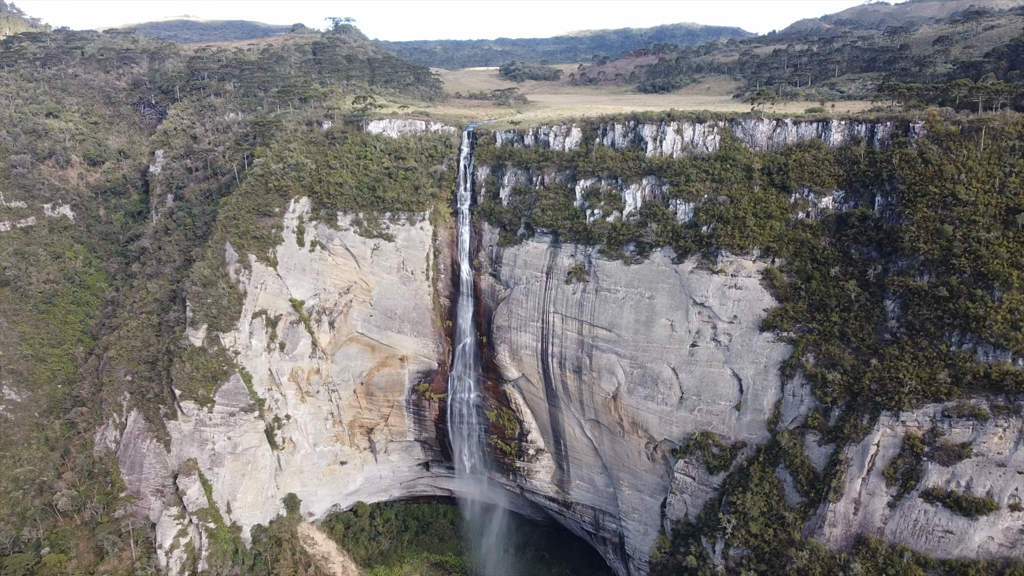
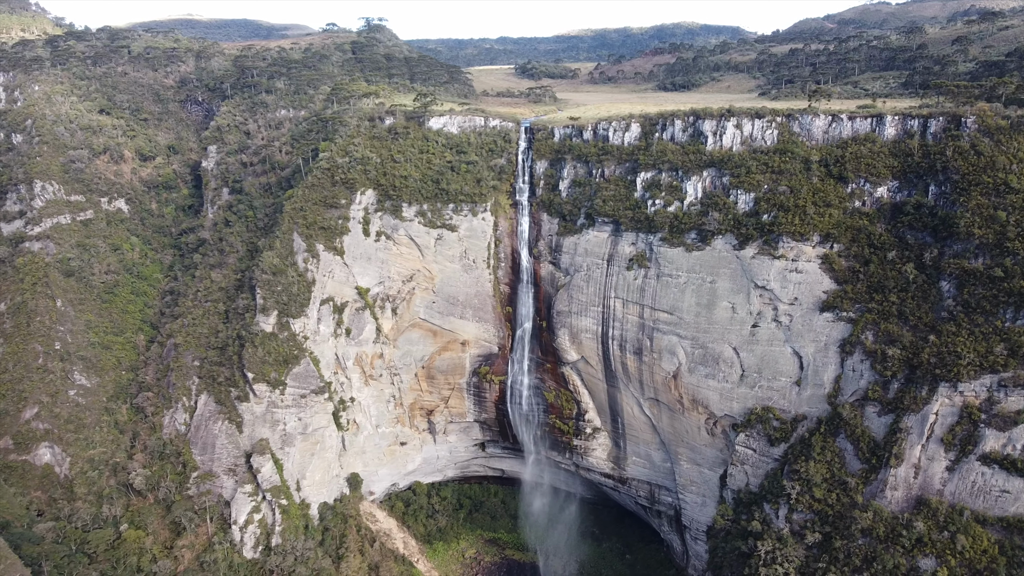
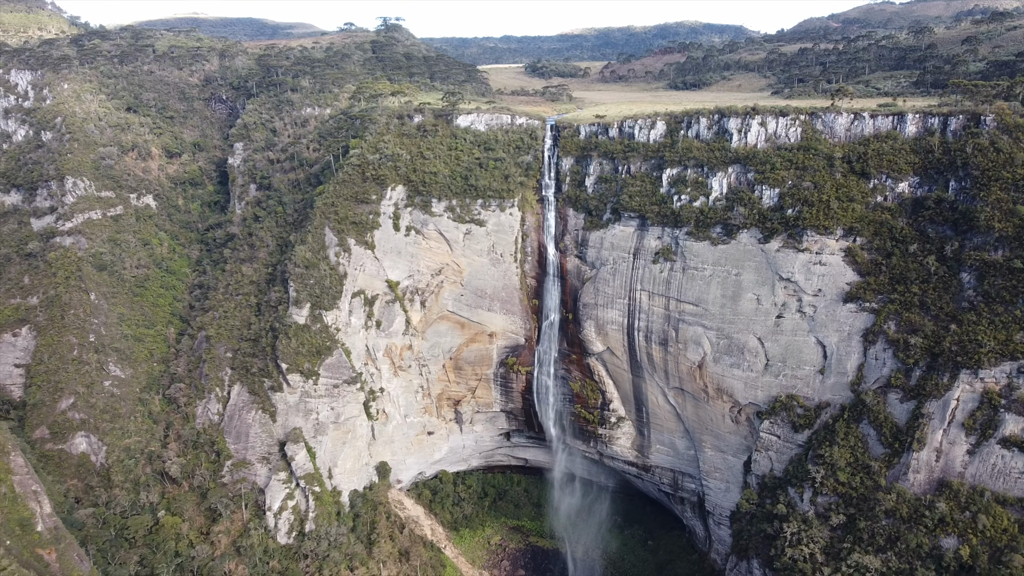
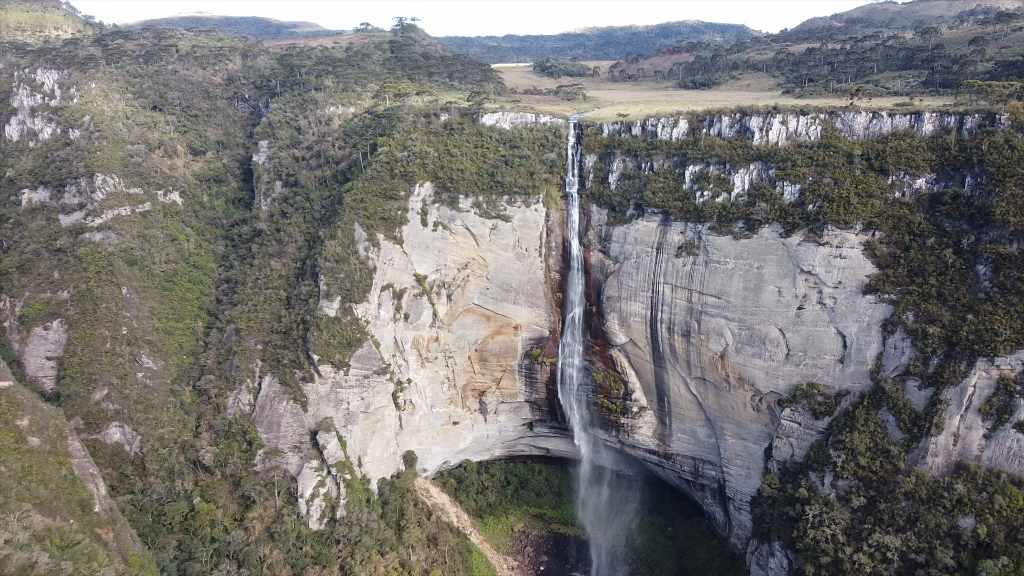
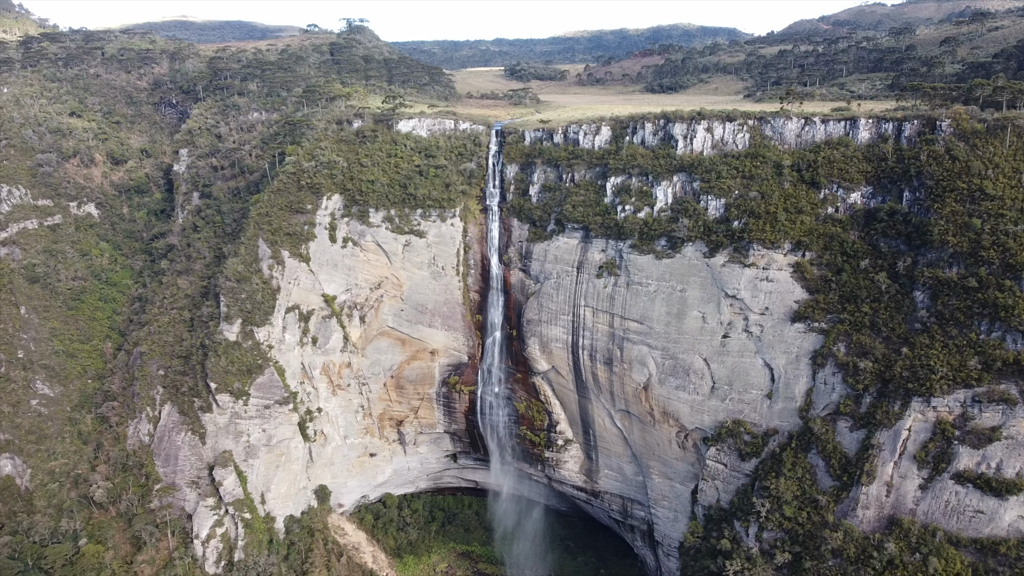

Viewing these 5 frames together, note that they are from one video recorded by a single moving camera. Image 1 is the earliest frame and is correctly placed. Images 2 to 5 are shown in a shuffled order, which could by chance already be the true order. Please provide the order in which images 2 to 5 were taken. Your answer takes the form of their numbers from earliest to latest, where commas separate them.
5, 2, 3, 4
